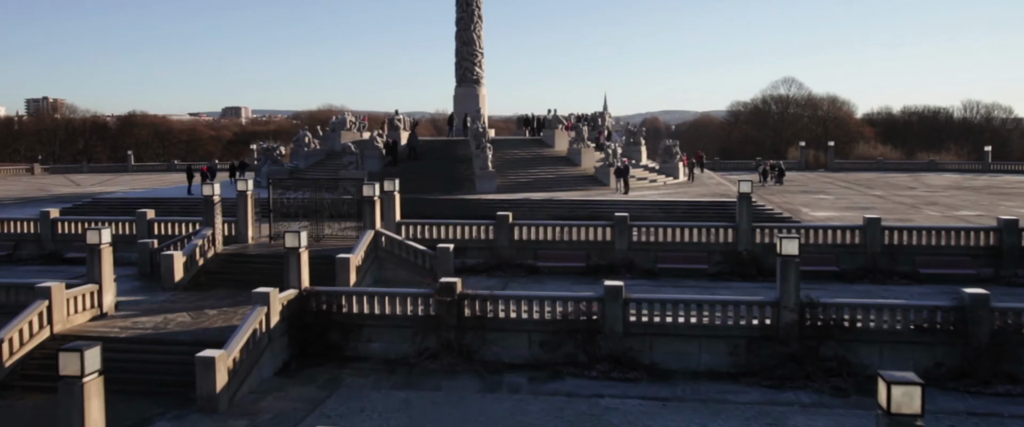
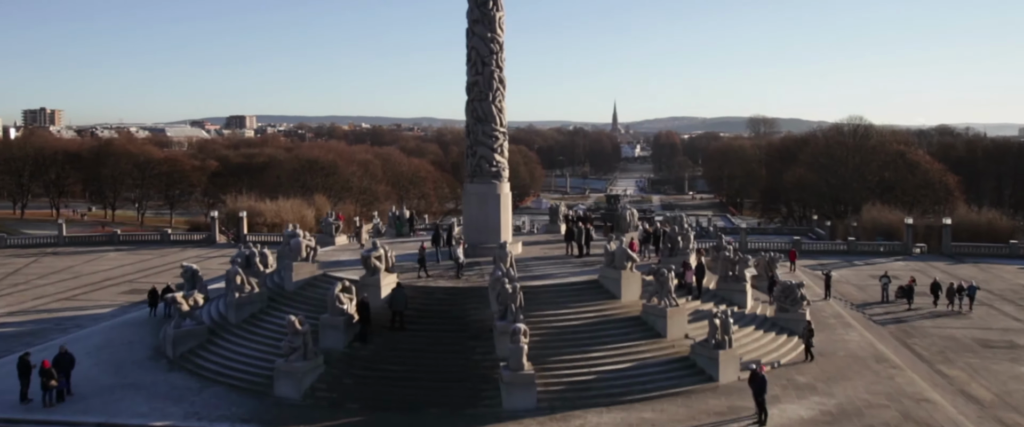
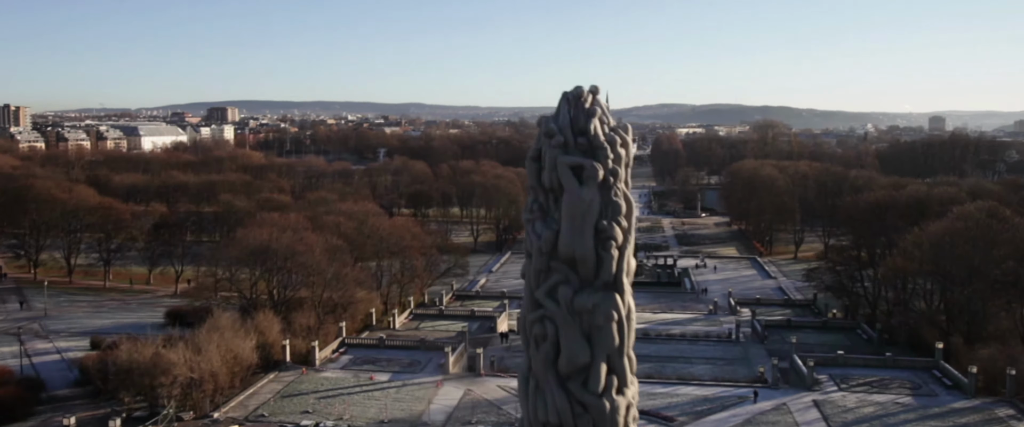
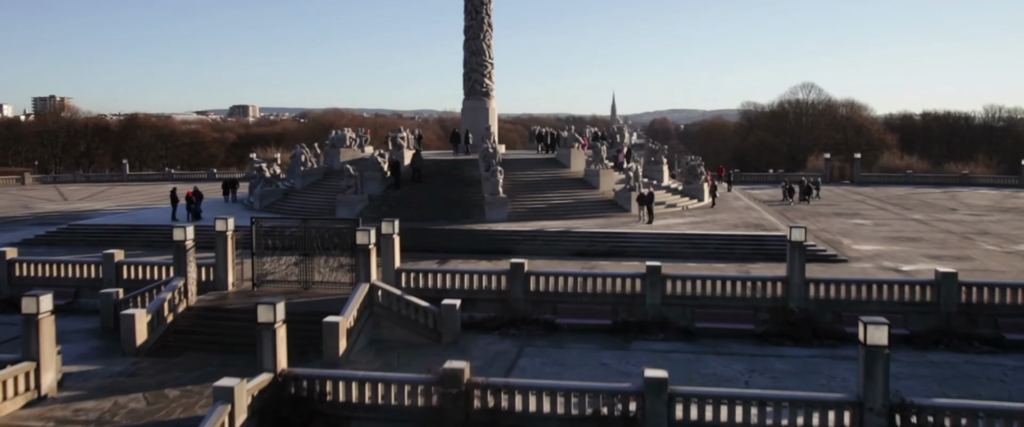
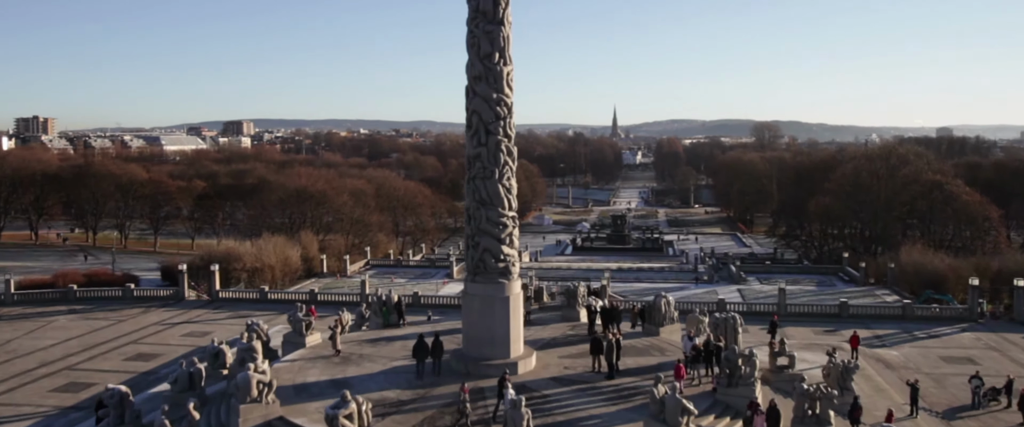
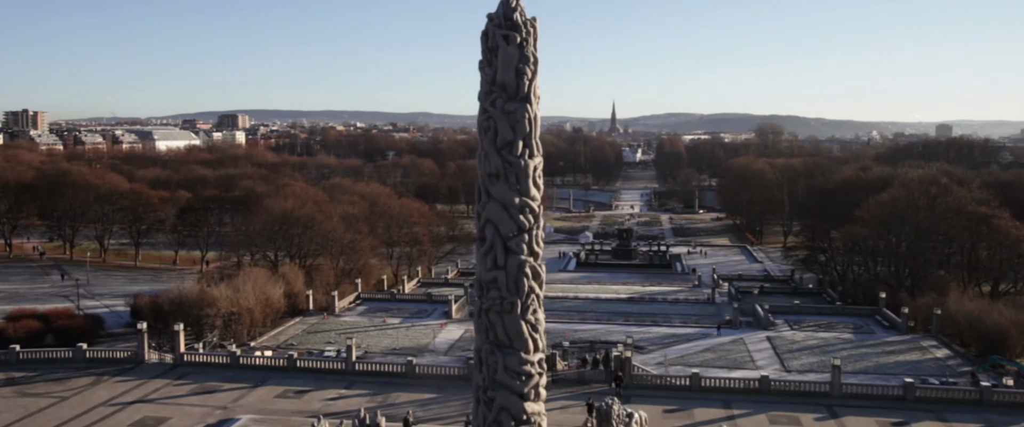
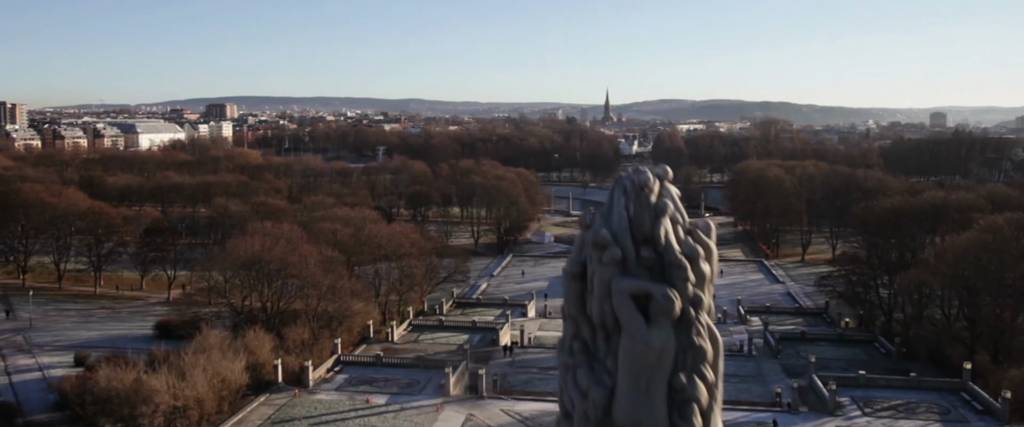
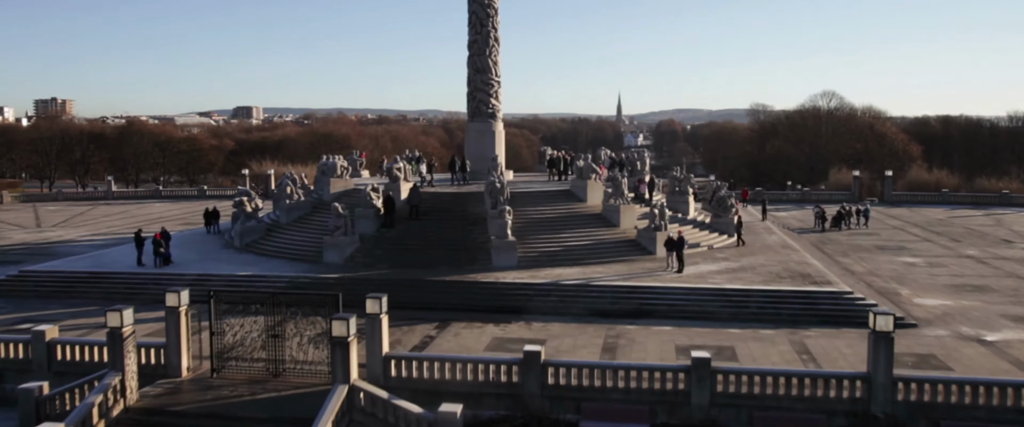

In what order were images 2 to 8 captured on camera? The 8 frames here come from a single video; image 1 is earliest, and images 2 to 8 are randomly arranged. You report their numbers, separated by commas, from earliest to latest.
4, 8, 2, 5, 6, 3, 7
